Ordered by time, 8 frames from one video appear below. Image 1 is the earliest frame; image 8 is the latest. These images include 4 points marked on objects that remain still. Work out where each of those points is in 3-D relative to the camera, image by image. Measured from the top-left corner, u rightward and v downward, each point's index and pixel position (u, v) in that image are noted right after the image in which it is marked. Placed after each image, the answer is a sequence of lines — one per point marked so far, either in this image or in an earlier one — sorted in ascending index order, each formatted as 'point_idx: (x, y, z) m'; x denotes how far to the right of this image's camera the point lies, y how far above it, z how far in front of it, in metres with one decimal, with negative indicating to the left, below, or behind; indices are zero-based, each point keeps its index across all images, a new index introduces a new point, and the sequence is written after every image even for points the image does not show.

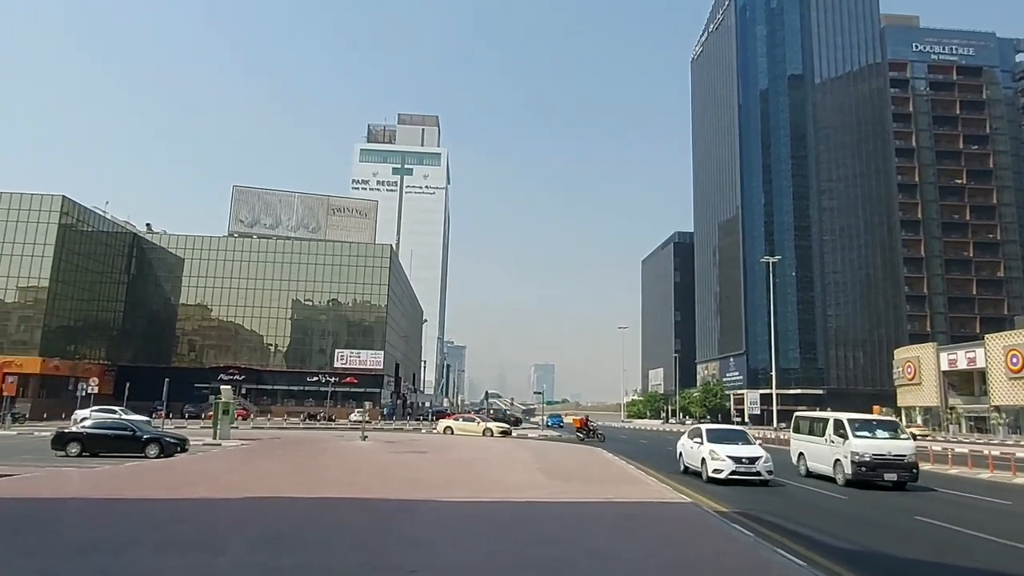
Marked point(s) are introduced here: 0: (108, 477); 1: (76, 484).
0: (-9.4, -4.4, +16.4) m
1: (-9.2, -4.0, +14.7) m
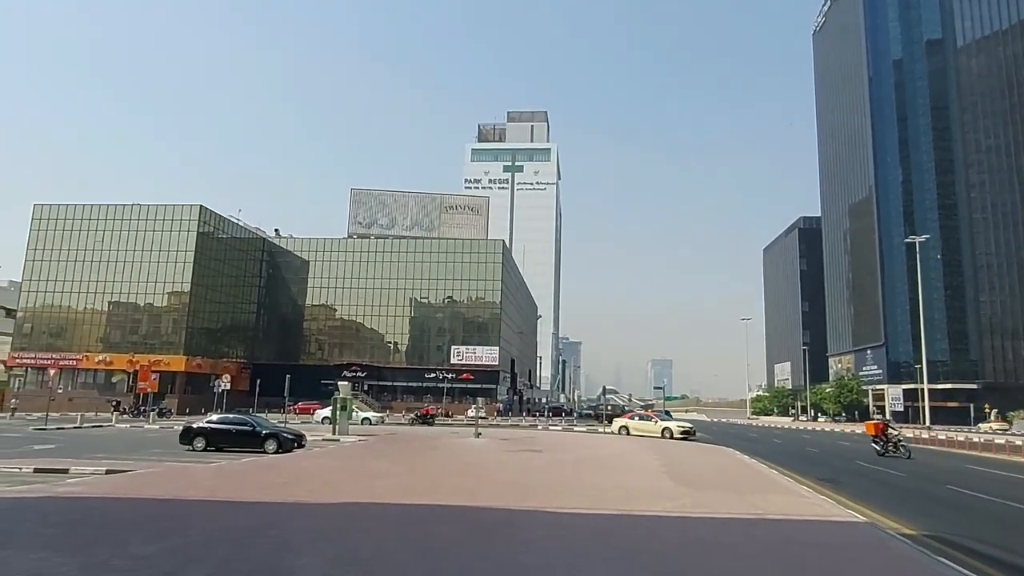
0: (-6.7, -4.2, +16.0) m
1: (-6.8, -3.9, +14.3) m
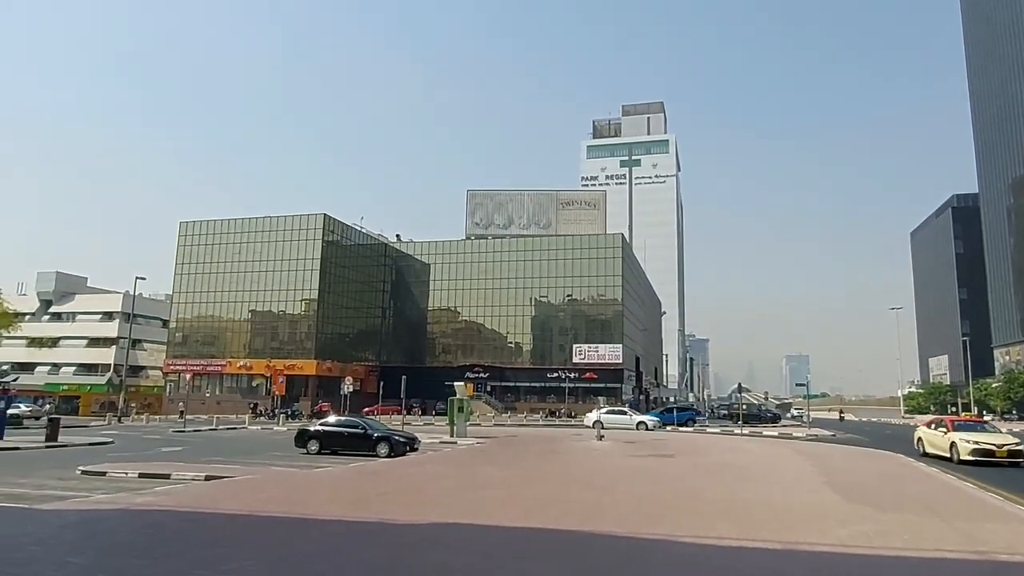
0: (-4.2, -4.1, +14.8) m
1: (-4.5, -3.8, +13.1) m
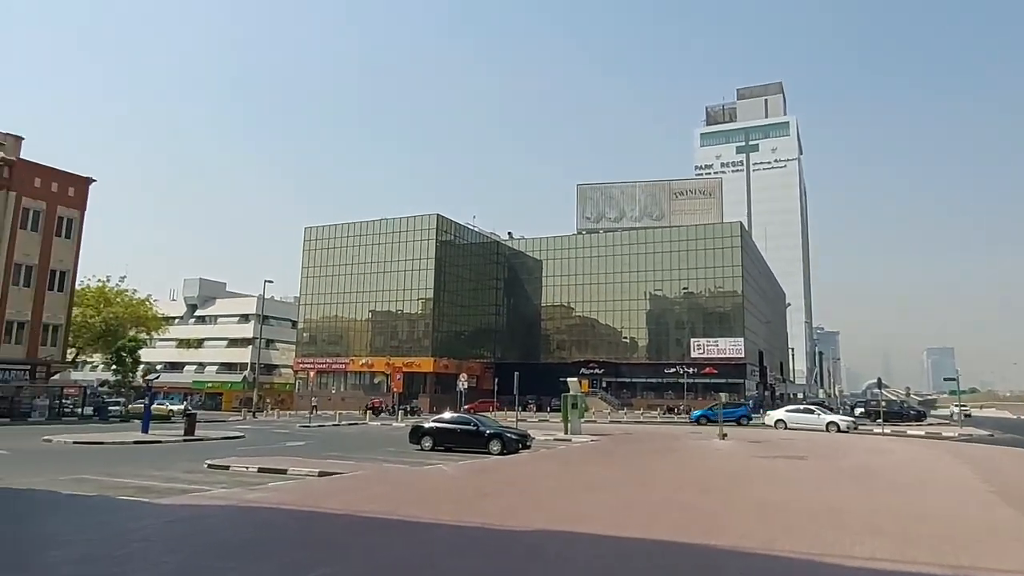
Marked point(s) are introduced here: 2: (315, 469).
0: (-1.9, -4.0, +14.6) m
1: (-2.5, -3.7, +13.0) m
2: (-4.5, -4.1, +16.0) m
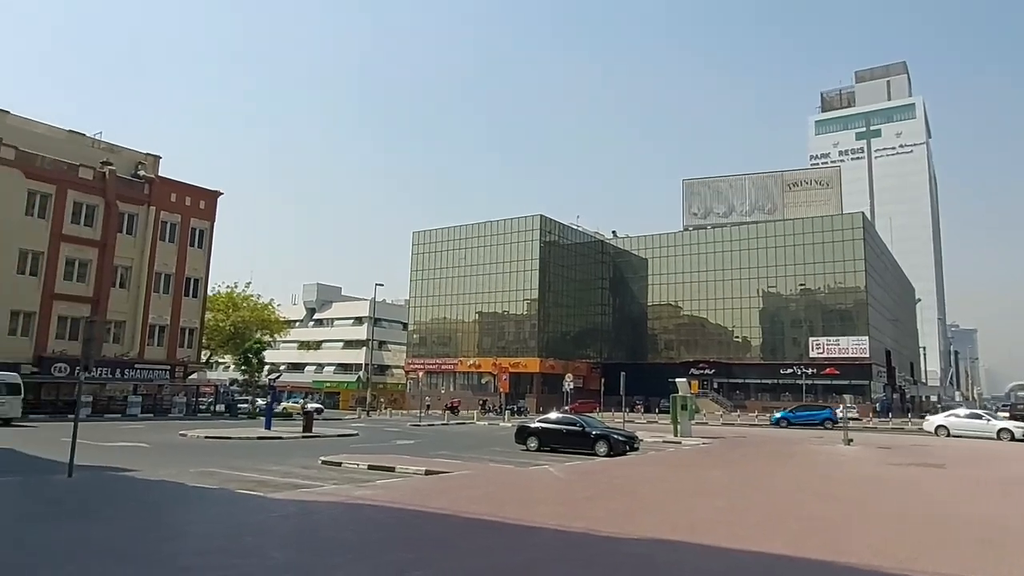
0: (+0.3, -3.9, +14.4) m
1: (-0.6, -3.6, +12.9) m
2: (-2.1, -4.1, +16.2) m
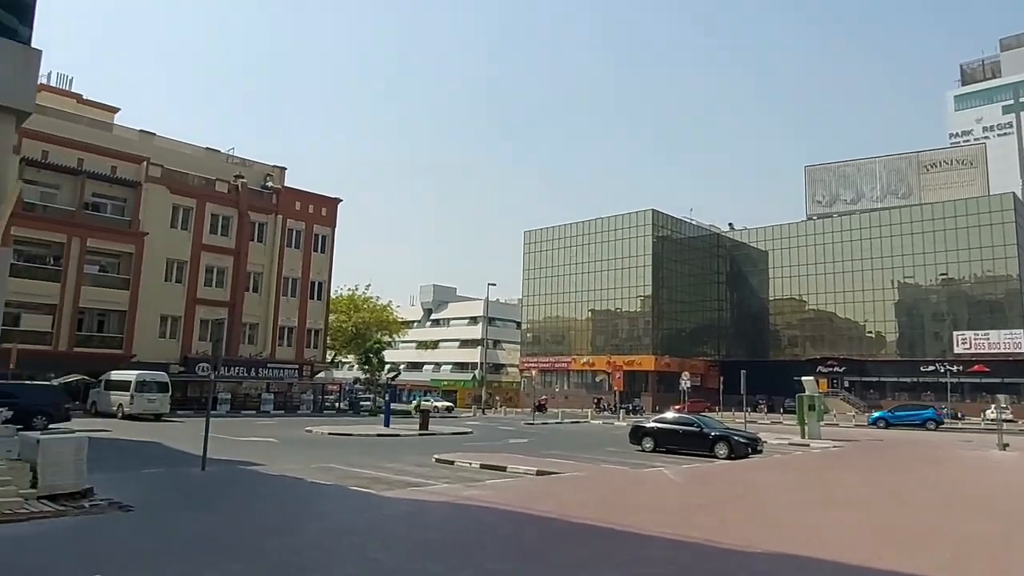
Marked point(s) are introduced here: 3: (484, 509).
0: (+2.5, -3.8, +13.8) m
1: (+1.4, -3.6, +12.5) m
2: (+0.5, -4.1, +16.0) m
3: (-0.4, -3.1, +9.8) m
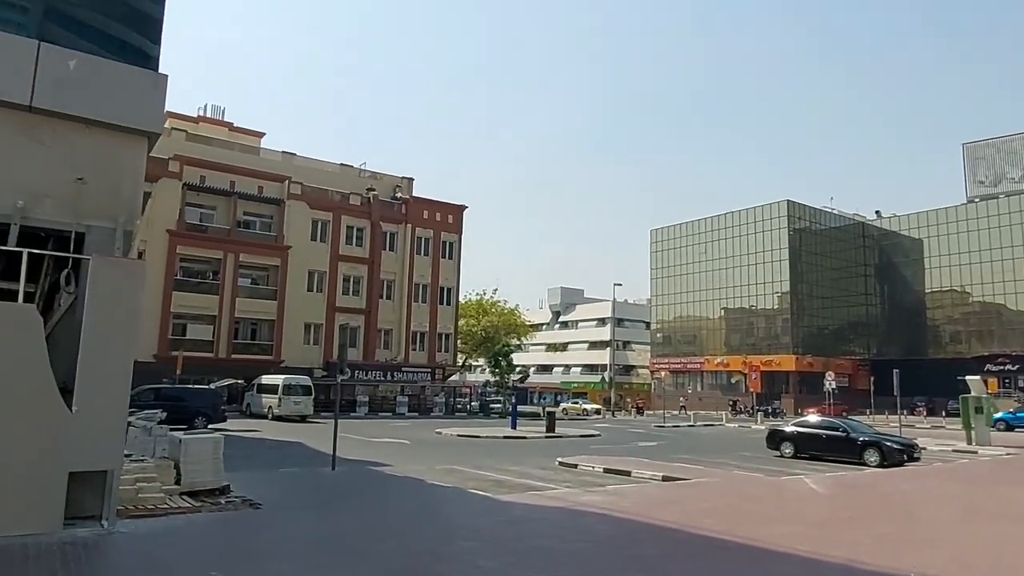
0: (+4.8, -3.7, +12.8) m
1: (+3.5, -3.5, +11.7) m
2: (+3.2, -4.0, +15.3) m
3: (+1.2, -3.0, +9.4) m
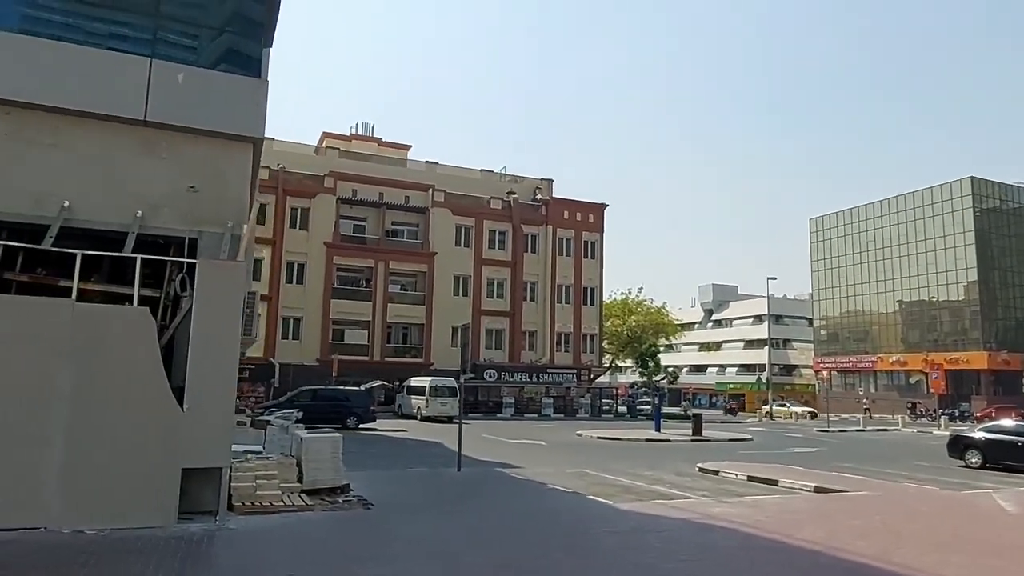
0: (+6.8, -3.4, +11.0) m
1: (+5.3, -3.3, +10.2) m
2: (+5.8, -3.8, +13.8) m
3: (+2.6, -2.9, +8.4) m
